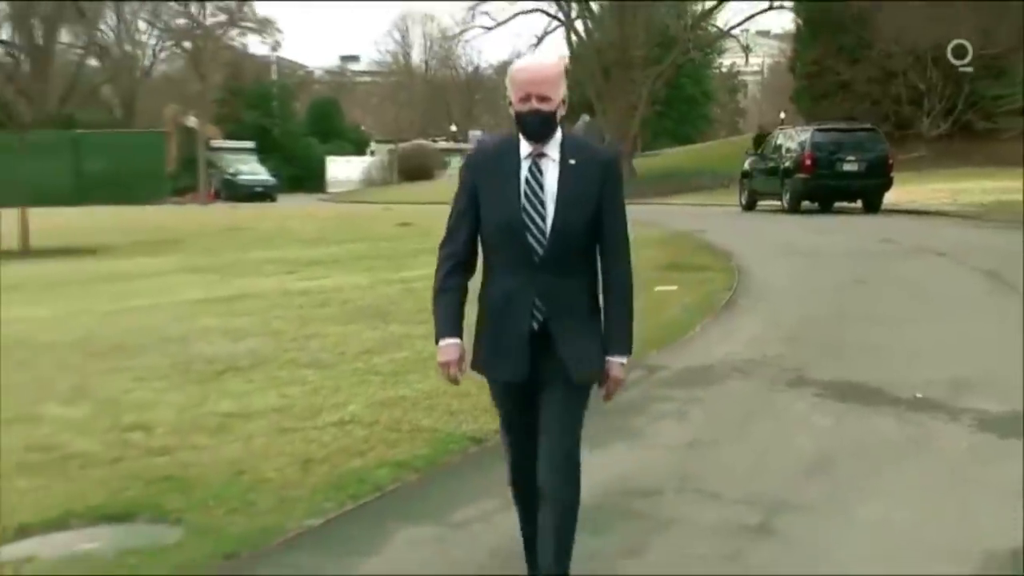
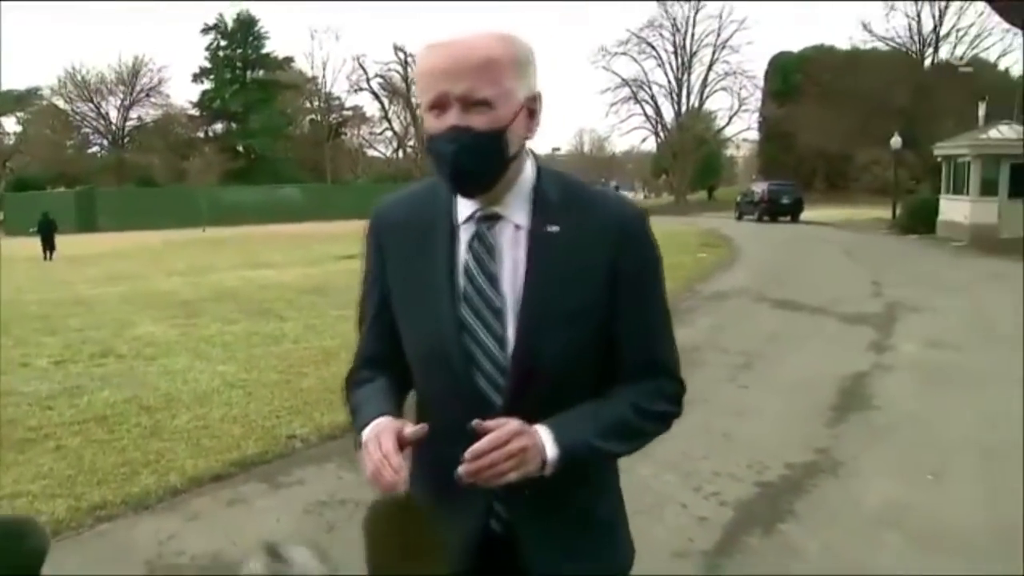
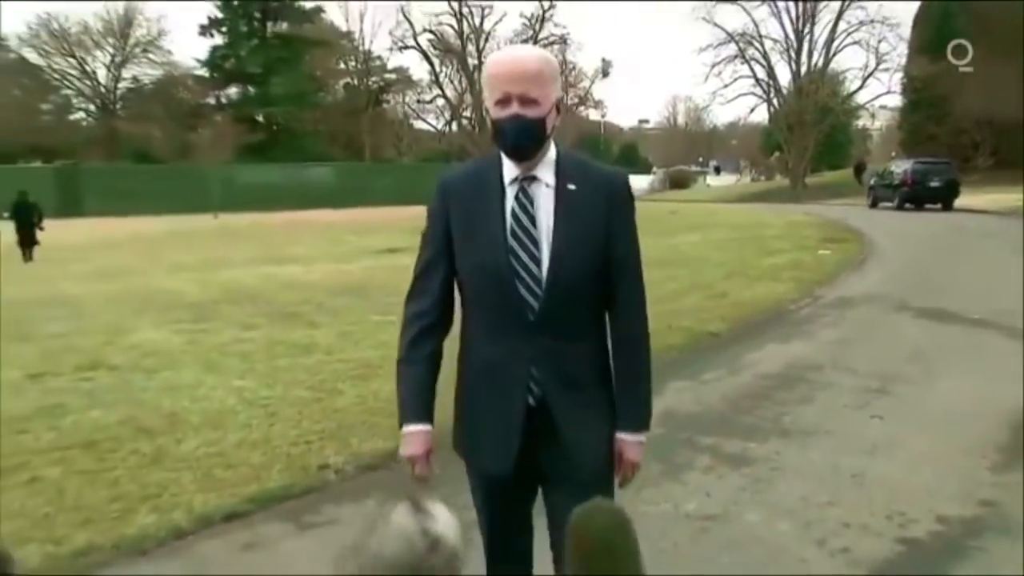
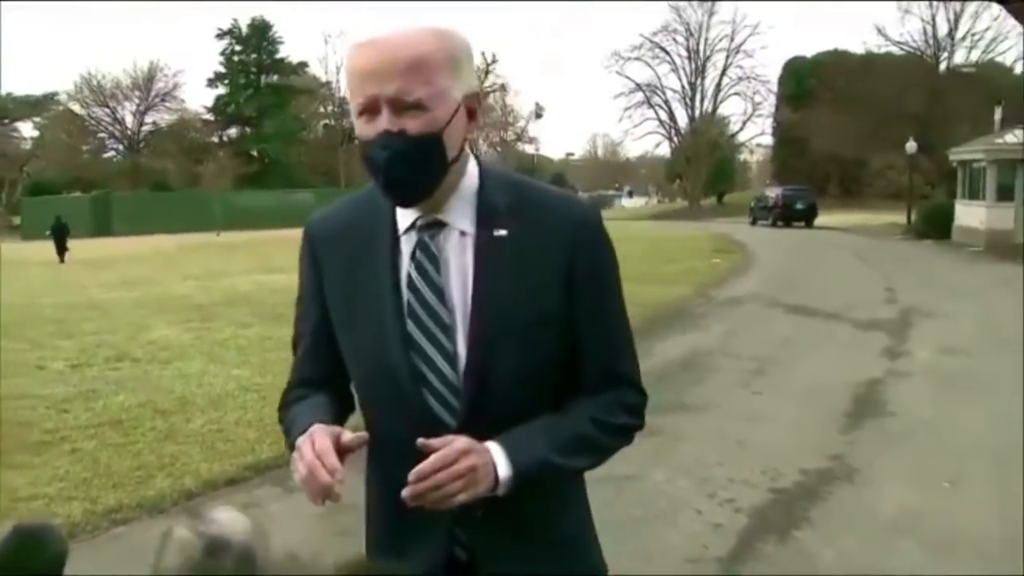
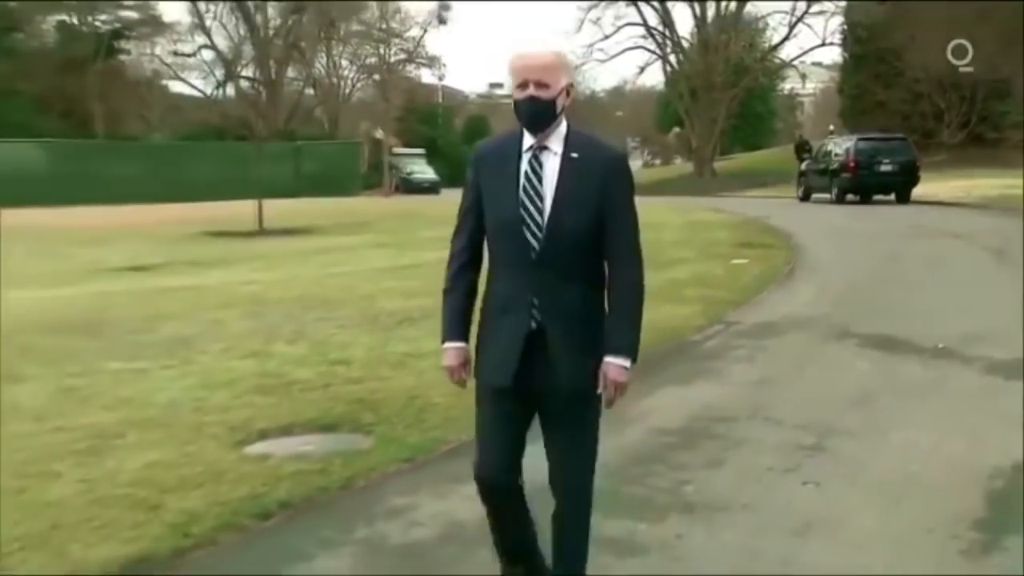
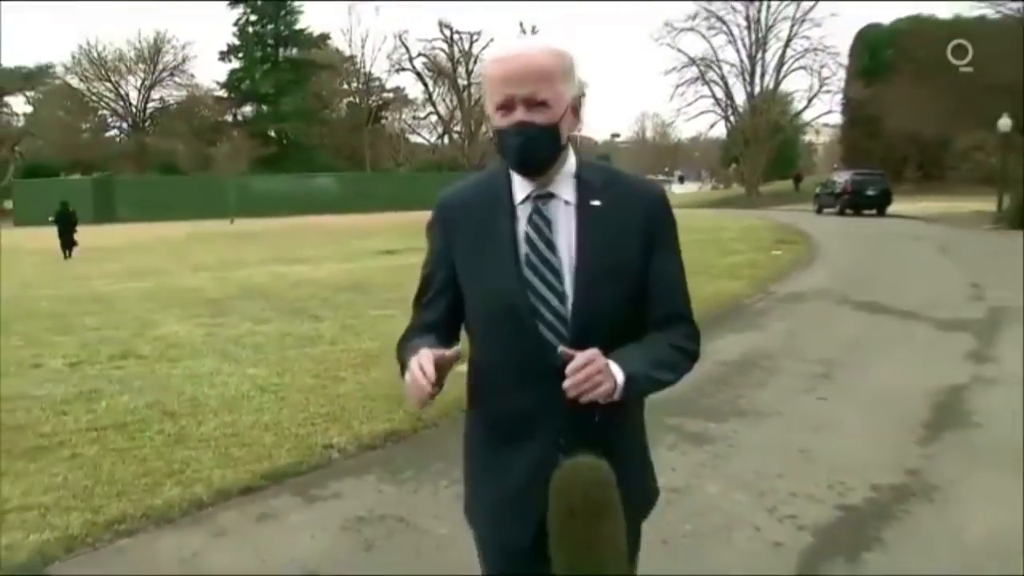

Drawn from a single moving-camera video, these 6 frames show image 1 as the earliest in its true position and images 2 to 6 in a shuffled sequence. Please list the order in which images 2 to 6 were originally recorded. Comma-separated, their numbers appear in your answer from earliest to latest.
5, 3, 6, 2, 4
